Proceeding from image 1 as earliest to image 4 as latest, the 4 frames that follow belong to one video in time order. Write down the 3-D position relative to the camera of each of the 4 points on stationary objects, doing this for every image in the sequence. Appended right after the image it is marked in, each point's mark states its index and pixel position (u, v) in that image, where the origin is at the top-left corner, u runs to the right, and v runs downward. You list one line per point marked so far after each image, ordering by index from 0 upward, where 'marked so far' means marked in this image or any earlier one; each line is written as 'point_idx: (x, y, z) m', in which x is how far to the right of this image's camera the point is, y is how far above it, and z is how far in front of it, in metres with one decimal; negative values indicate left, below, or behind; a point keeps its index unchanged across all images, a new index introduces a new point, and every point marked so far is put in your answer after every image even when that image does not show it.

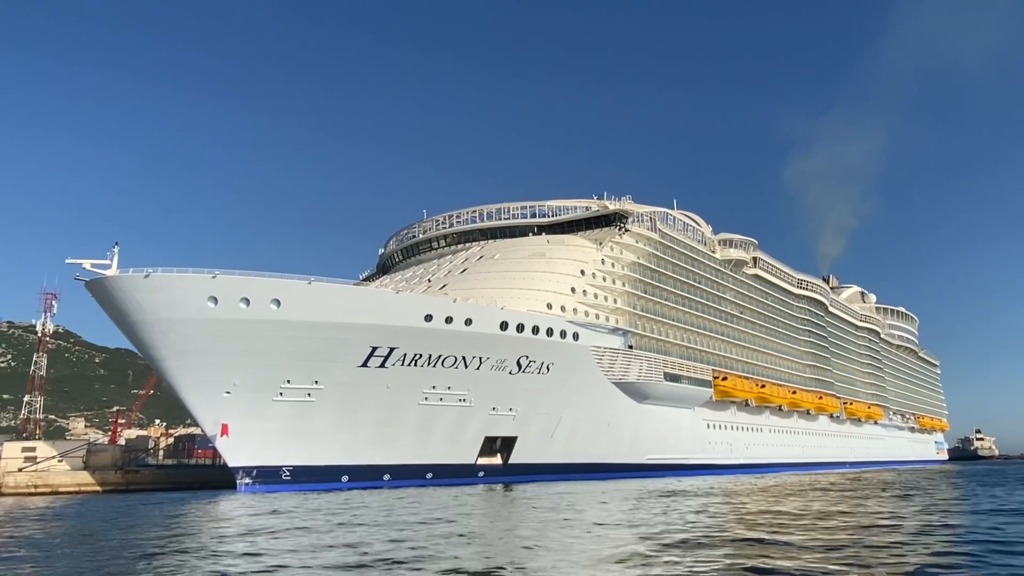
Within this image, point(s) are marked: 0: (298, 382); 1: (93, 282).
0: (-6.4, -2.8, +19.9) m
1: (-11.5, +0.2, +18.2) m
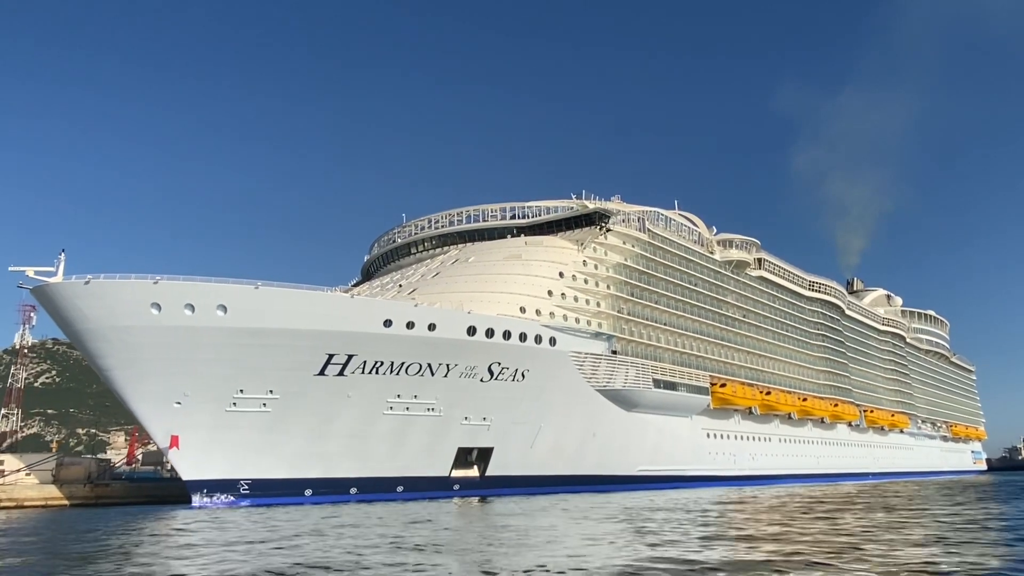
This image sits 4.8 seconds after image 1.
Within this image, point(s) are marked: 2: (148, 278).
0: (-7.5, -3.0, +19.2) m
1: (-12.8, 0.0, +17.9) m
2: (-10.0, +0.3, +18.4) m
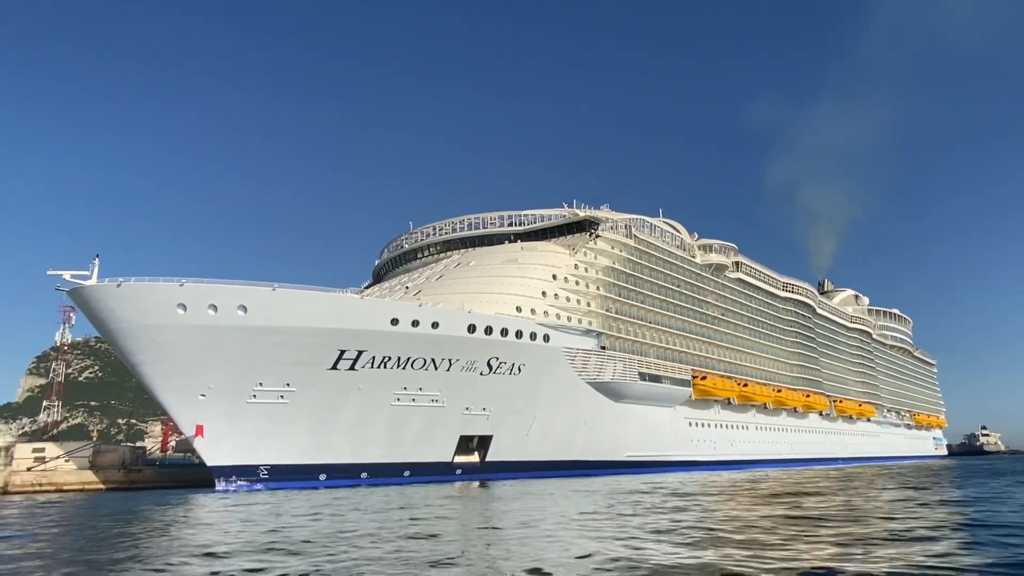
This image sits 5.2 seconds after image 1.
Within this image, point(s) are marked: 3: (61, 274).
0: (-7.5, -3.0, +20.8) m
1: (-12.8, -0.1, +19.4) m
2: (-10.0, +0.2, +19.9) m
3: (-13.0, +0.4, +19.2) m
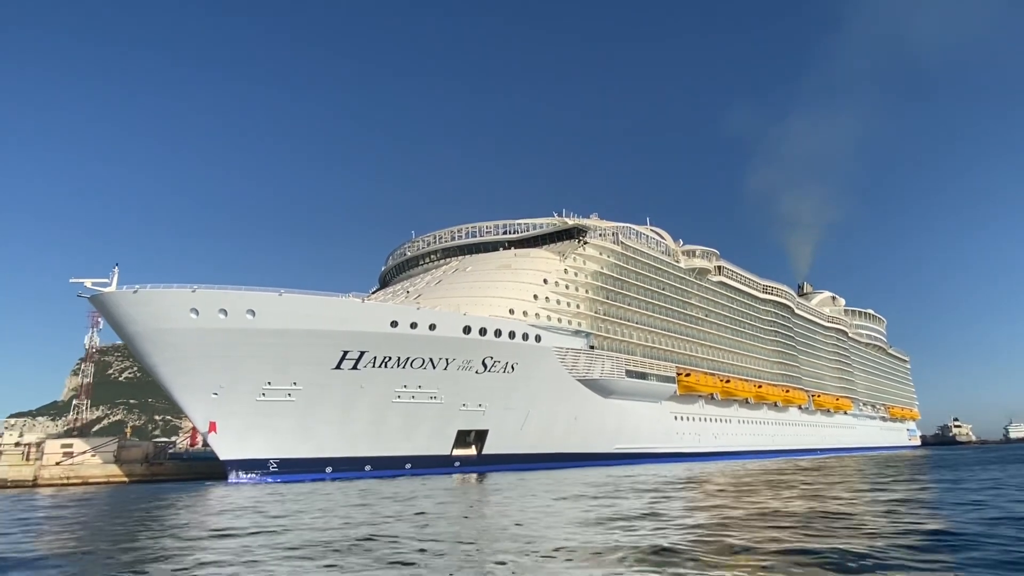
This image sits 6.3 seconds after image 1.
0: (-7.7, -3.2, +22.2) m
1: (-13.0, -0.3, +20.6) m
2: (-10.2, 0.0, +21.2) m
3: (-13.2, +0.2, +20.5) m
